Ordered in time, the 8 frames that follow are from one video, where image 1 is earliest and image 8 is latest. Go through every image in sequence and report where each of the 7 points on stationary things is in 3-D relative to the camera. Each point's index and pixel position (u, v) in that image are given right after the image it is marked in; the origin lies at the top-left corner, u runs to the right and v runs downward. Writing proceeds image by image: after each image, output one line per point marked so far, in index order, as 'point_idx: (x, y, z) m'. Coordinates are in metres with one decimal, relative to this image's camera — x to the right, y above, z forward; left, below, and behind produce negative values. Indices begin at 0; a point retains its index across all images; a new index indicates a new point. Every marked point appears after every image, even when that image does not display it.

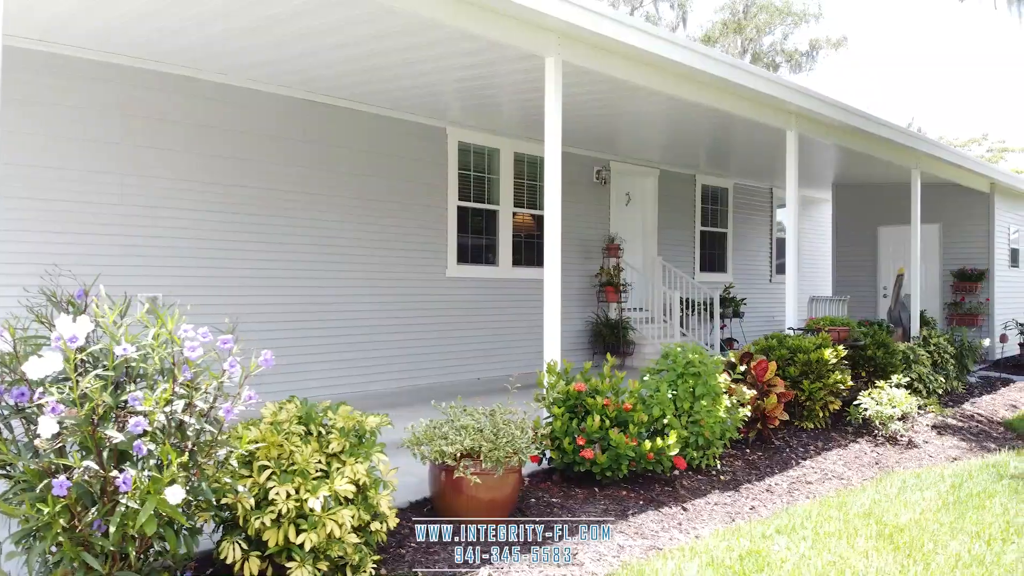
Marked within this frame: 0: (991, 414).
0: (+3.9, -1.0, +6.8) m
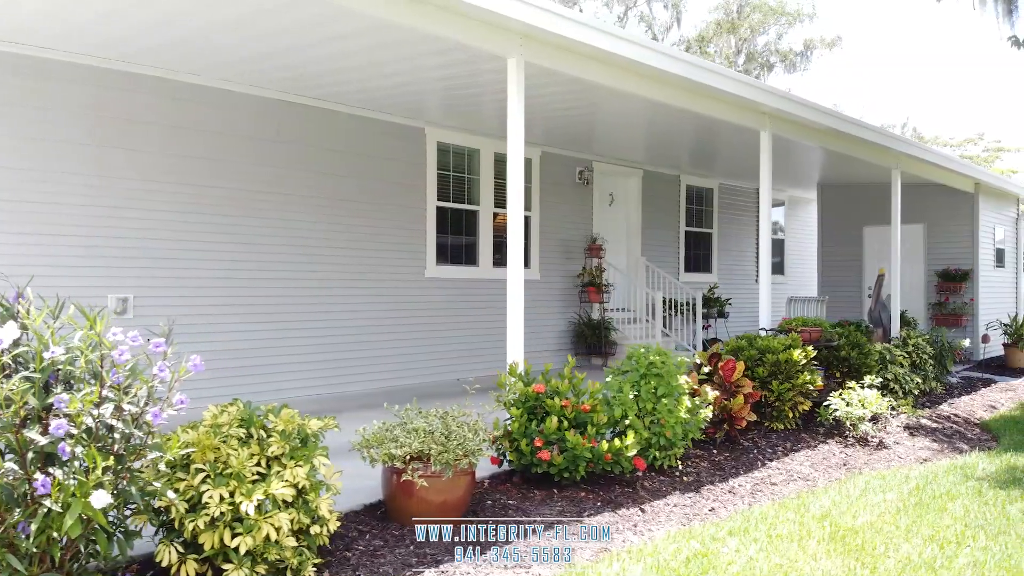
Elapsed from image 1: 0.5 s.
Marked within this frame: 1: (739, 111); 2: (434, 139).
0: (+3.7, -1.0, +6.8) m
1: (+2.0, +1.5, +7.2) m
2: (-0.7, +1.4, +7.7) m
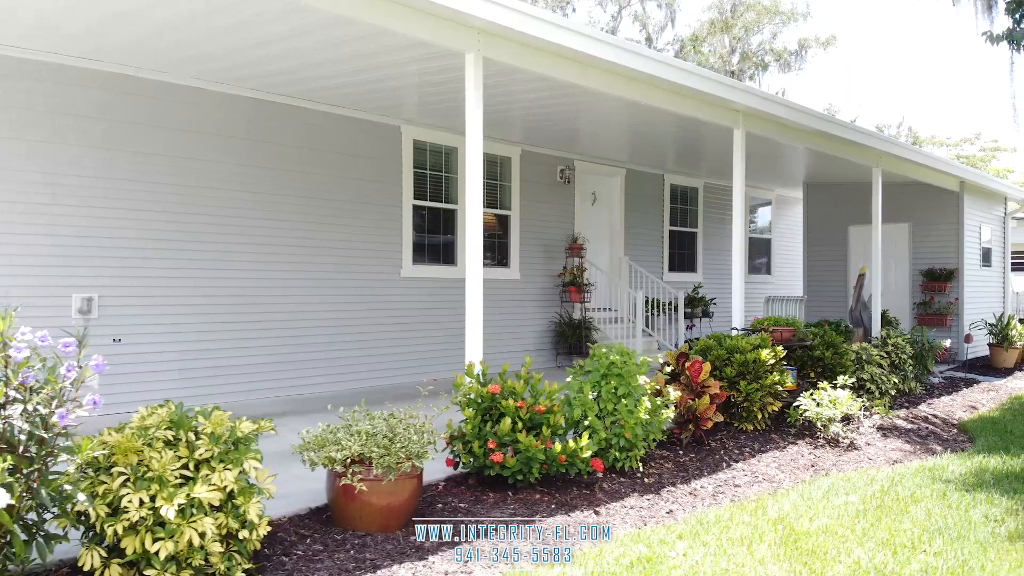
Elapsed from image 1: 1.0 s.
0: (+3.5, -1.0, +6.7) m
1: (+1.8, +1.5, +7.1) m
2: (-0.9, +1.4, +7.6) m
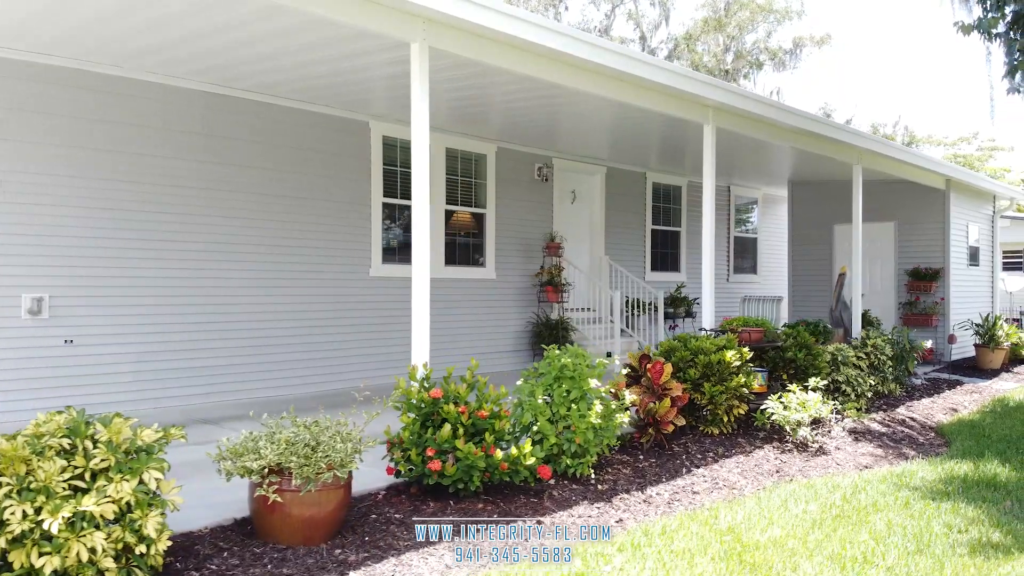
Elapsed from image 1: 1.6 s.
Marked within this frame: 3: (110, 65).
0: (+3.3, -1.0, +6.5) m
1: (+1.5, +1.5, +7.0) m
2: (-1.2, +1.4, +7.5) m
3: (-2.8, +1.5, +5.7) m
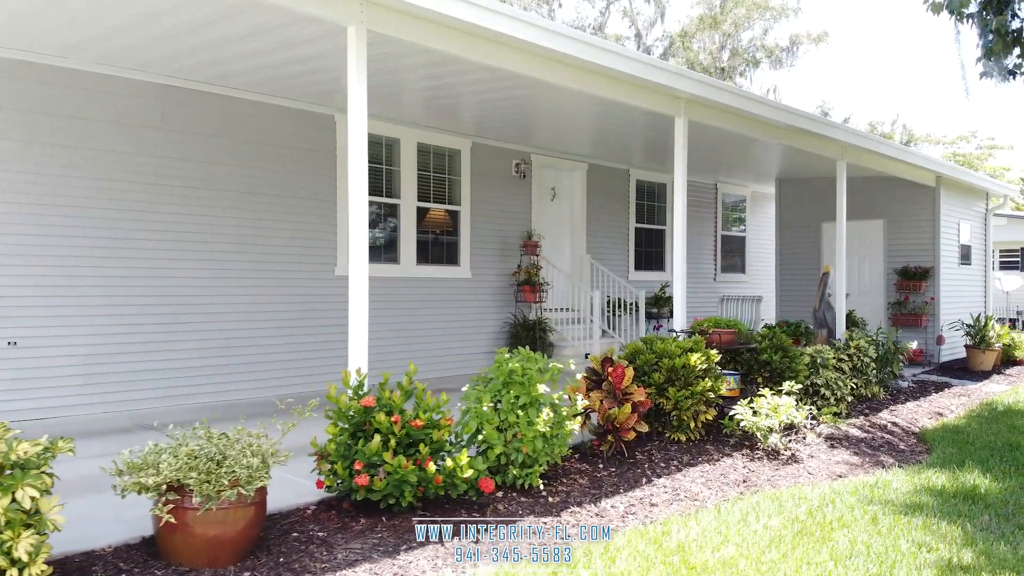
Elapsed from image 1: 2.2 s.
0: (+3.0, -1.0, +6.3) m
1: (+1.3, +1.5, +6.7) m
2: (-1.5, +1.4, +7.2) m
3: (-3.0, +1.5, +5.5) m
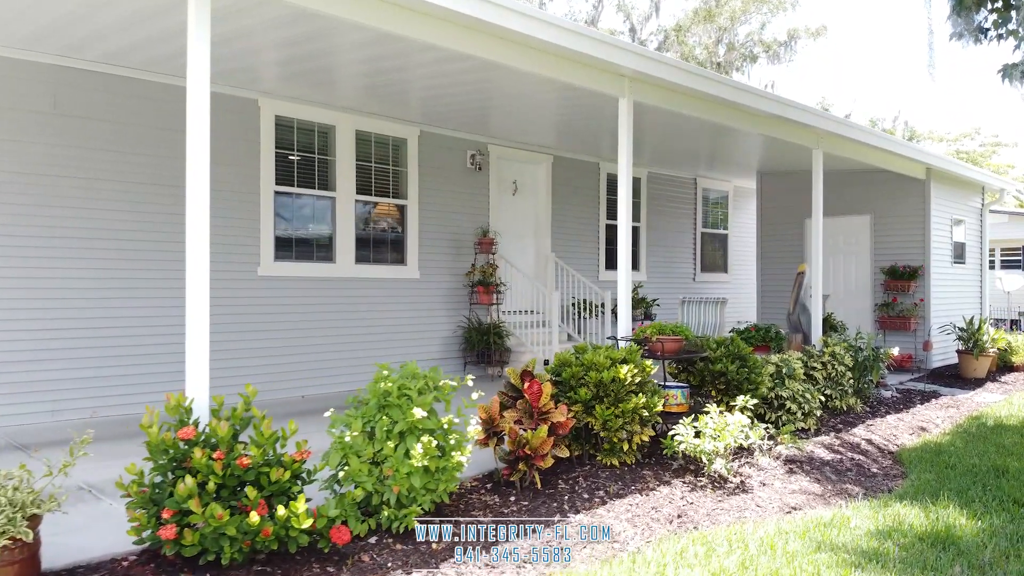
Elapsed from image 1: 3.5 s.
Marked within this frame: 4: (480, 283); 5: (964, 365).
0: (+2.6, -1.0, +5.6) m
1: (+0.8, +1.5, +6.1) m
2: (-1.9, +1.4, +6.6) m
3: (-3.5, +1.5, +4.8) m
4: (-0.3, 0.0, +8.1) m
5: (+4.8, -0.8, +8.8) m
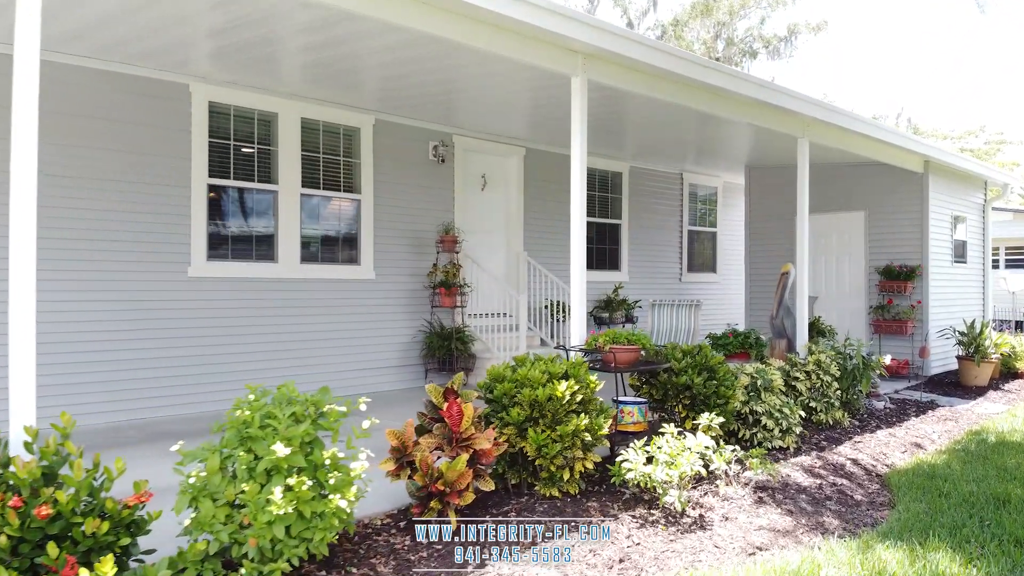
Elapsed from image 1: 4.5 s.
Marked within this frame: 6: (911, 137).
0: (+2.2, -1.0, +5.0) m
1: (+0.5, +1.5, +5.5) m
2: (-2.2, +1.4, +6.0) m
3: (-3.8, +1.5, +4.3) m
4: (-0.6, 0.0, +7.5) m
5: (+4.5, -0.8, +8.3) m
6: (+3.7, +1.5, +7.8) m
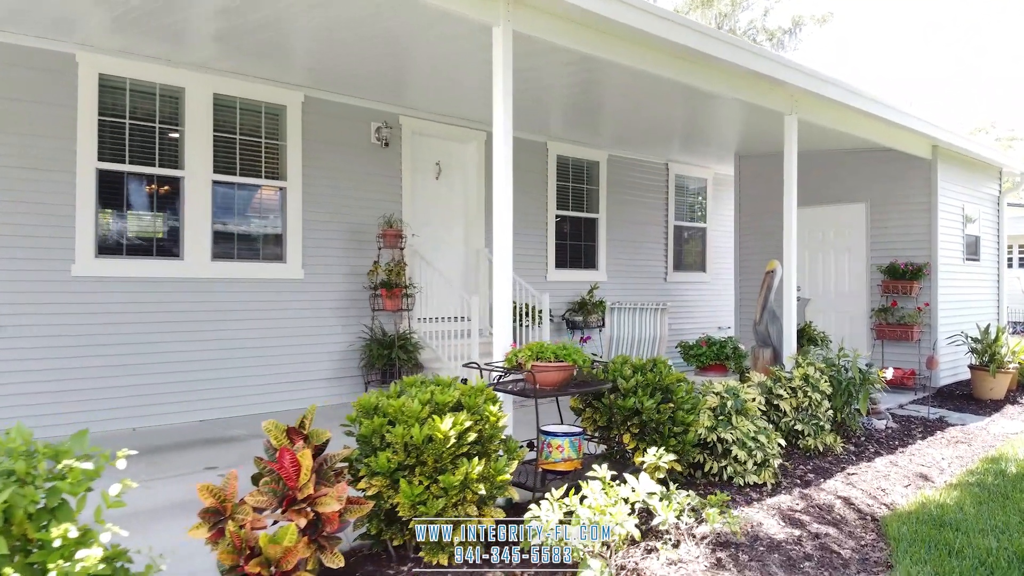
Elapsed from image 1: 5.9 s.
0: (+1.8, -1.0, +4.2) m
1: (+0.1, +1.5, +4.6) m
2: (-2.6, +1.4, +5.2) m
3: (-4.3, +1.5, +3.5) m
4: (-1.0, 0.0, +6.7) m
5: (+4.2, -0.8, +7.4) m
6: (+3.4, +1.5, +7.0) m
